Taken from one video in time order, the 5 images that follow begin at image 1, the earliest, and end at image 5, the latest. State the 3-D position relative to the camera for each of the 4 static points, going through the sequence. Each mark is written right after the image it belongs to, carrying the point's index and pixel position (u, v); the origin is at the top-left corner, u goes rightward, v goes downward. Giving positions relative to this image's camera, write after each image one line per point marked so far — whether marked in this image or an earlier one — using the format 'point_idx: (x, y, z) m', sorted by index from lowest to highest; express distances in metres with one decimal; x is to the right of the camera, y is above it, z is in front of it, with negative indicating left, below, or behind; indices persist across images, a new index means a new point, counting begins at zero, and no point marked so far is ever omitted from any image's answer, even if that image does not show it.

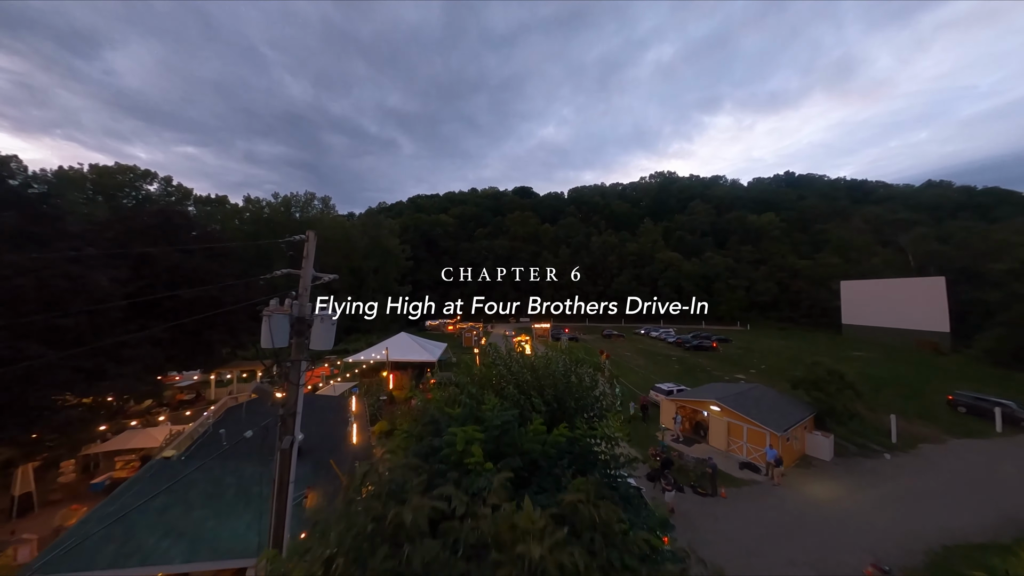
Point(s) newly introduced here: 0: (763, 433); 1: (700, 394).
0: (+14.1, -8.1, +17.1) m
1: (+12.4, -7.0, +20.1) m
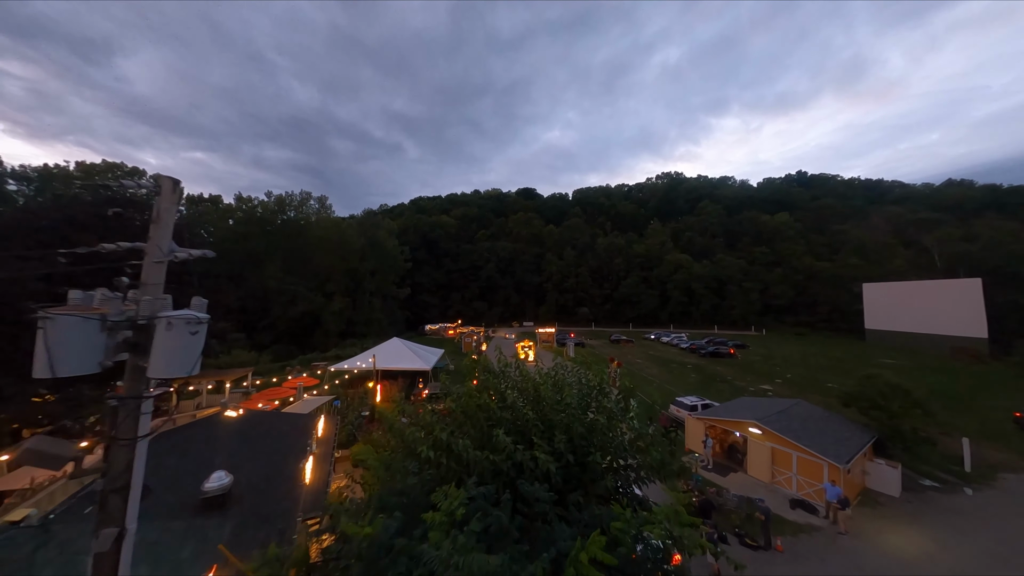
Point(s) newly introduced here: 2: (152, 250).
0: (+14.1, -8.0, +13.9) m
1: (+12.5, -7.0, +17.0) m
2: (-4.7, +0.5, +4.0) m
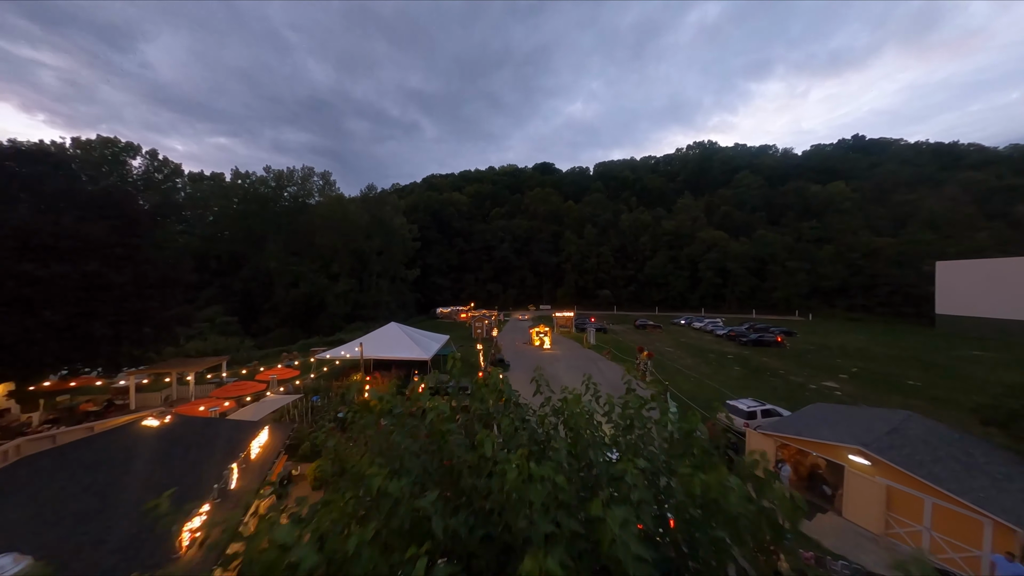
0: (+14.1, -7.0, +9.3) m
1: (+12.7, -5.8, +12.4) m
2: (-5.2, +0.9, 0.0) m
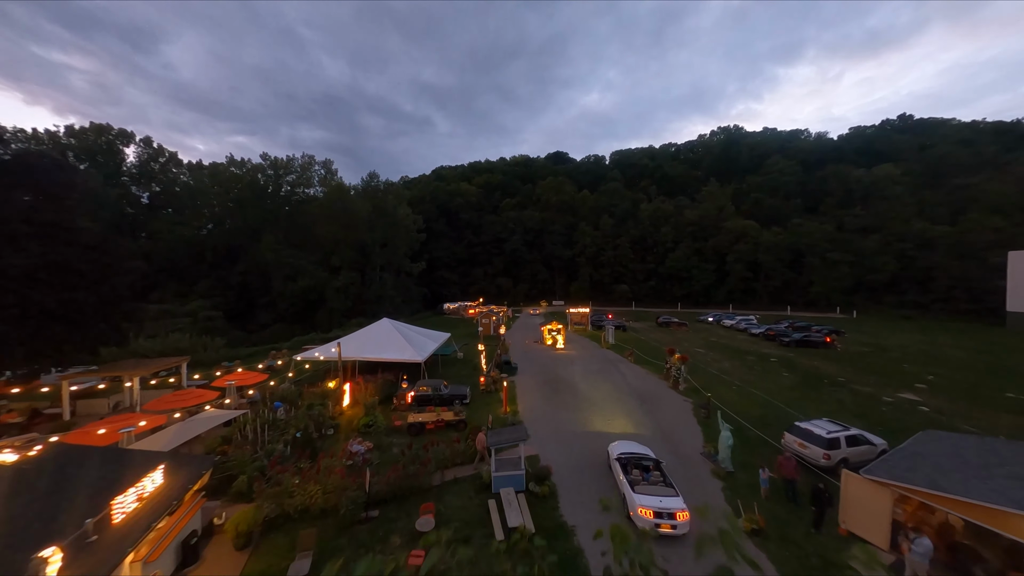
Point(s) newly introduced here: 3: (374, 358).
0: (+13.9, -6.6, +5.1) m
1: (+12.6, -5.3, +8.3) m
2: (-5.8, +1.2, -3.5) m
3: (-9.0, -4.5, +19.6) m
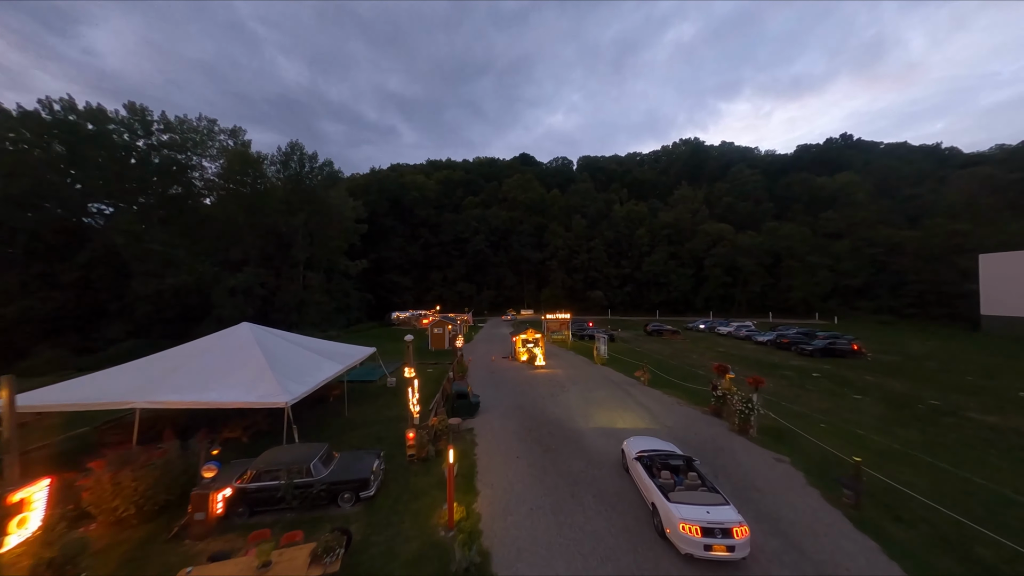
0: (+14.0, -5.0, -2.9) m
1: (+12.4, -3.8, +0.1) m
2: (-4.6, +3.3, -13.3) m
3: (-10.4, -3.5, +9.0) m
